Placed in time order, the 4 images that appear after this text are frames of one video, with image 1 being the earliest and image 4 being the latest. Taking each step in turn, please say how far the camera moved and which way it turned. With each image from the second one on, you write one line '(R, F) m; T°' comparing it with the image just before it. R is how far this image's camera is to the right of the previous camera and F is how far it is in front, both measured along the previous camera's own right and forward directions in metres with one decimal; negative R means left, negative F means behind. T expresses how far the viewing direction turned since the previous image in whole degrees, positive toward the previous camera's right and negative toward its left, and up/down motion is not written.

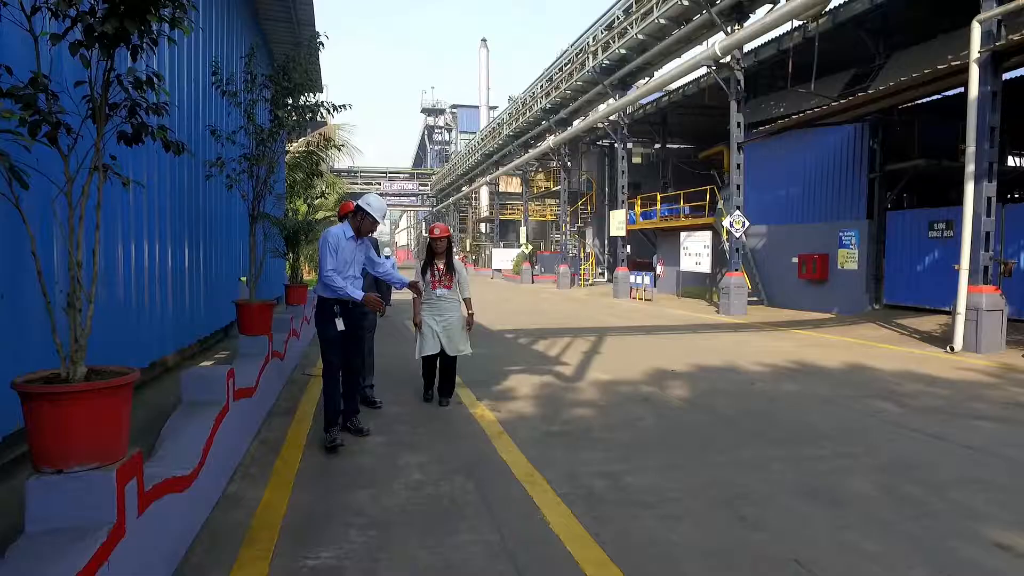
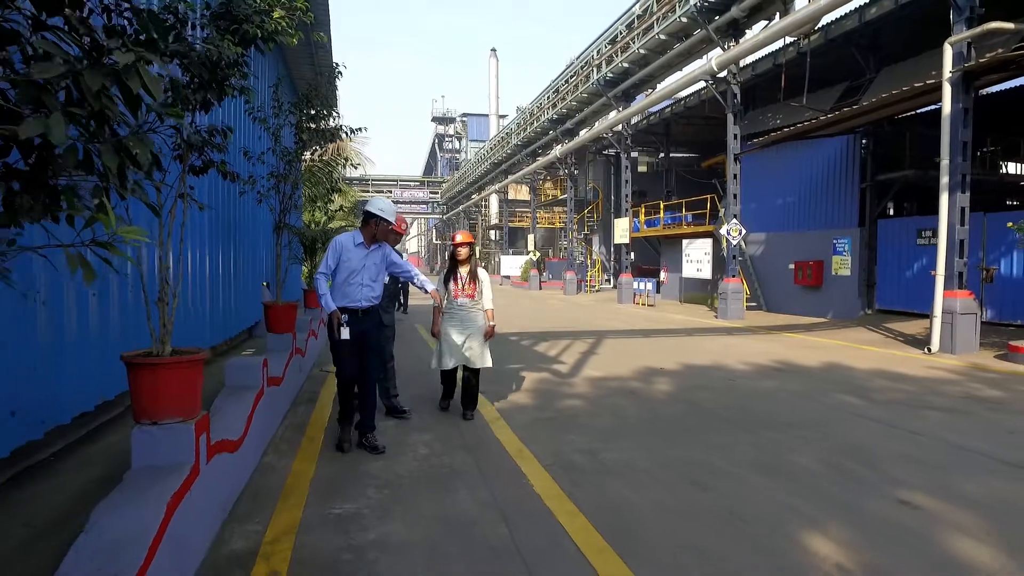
(+0.1, -0.7) m; -1°
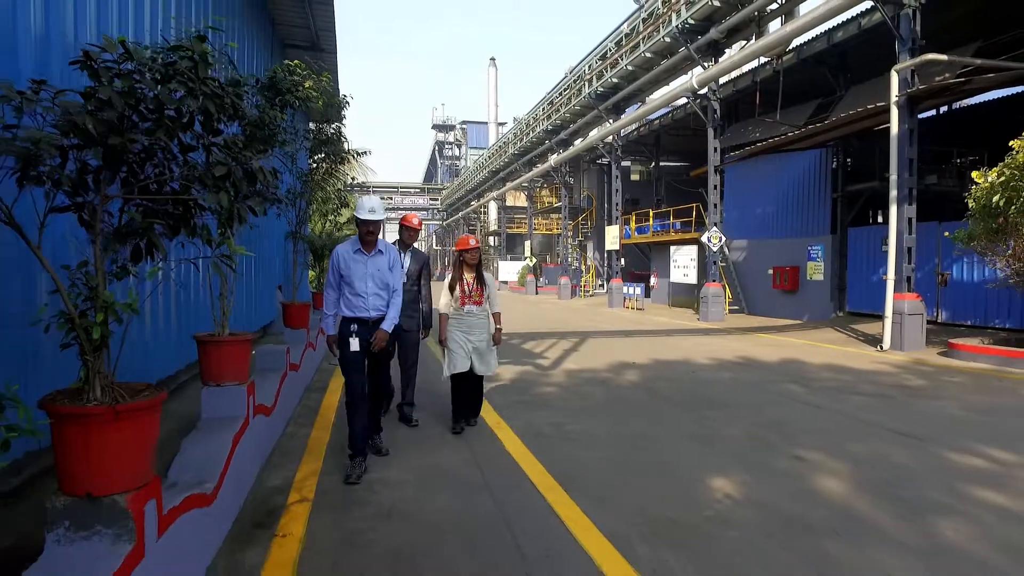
(+0.2, -1.1) m; 0°
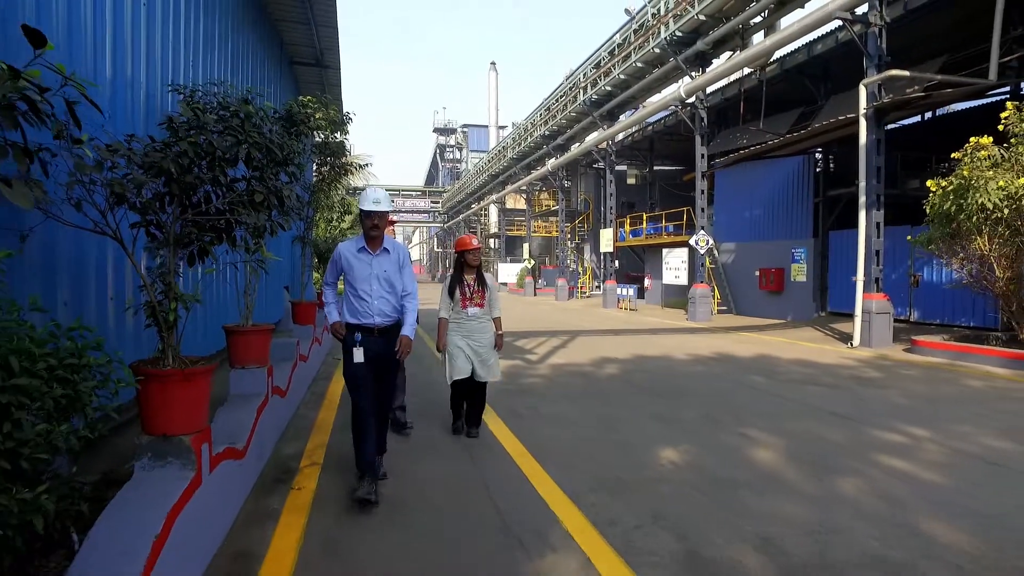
(+0.2, -0.8) m; 0°
